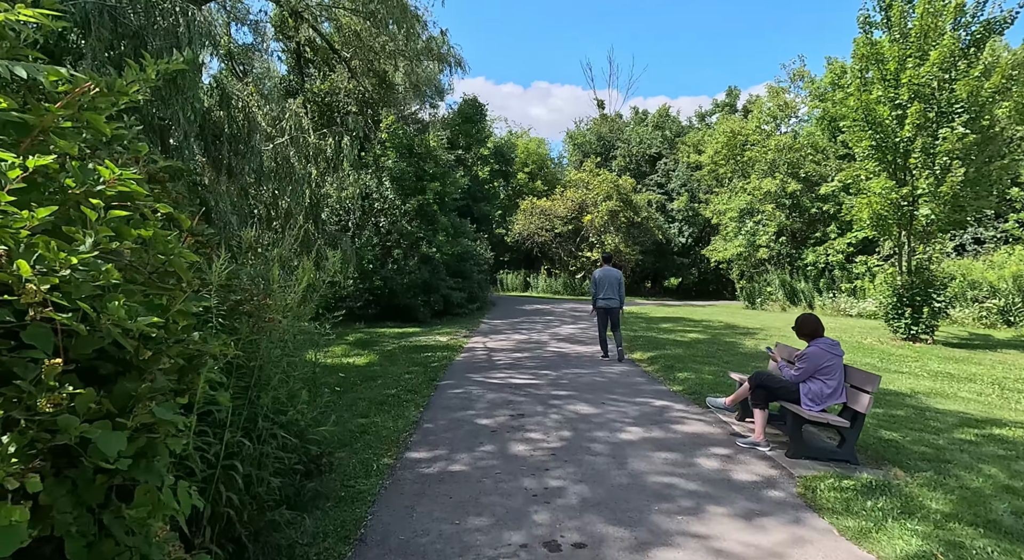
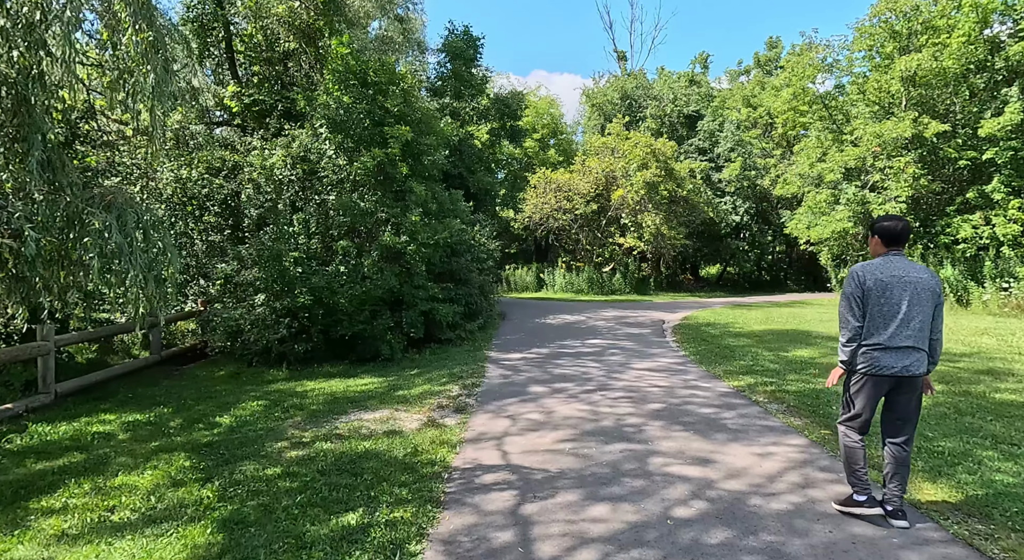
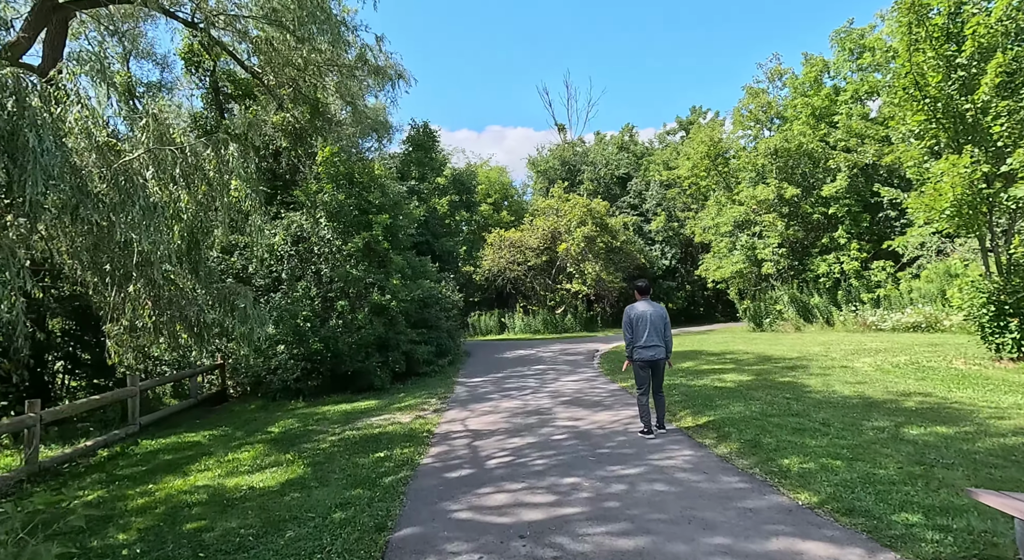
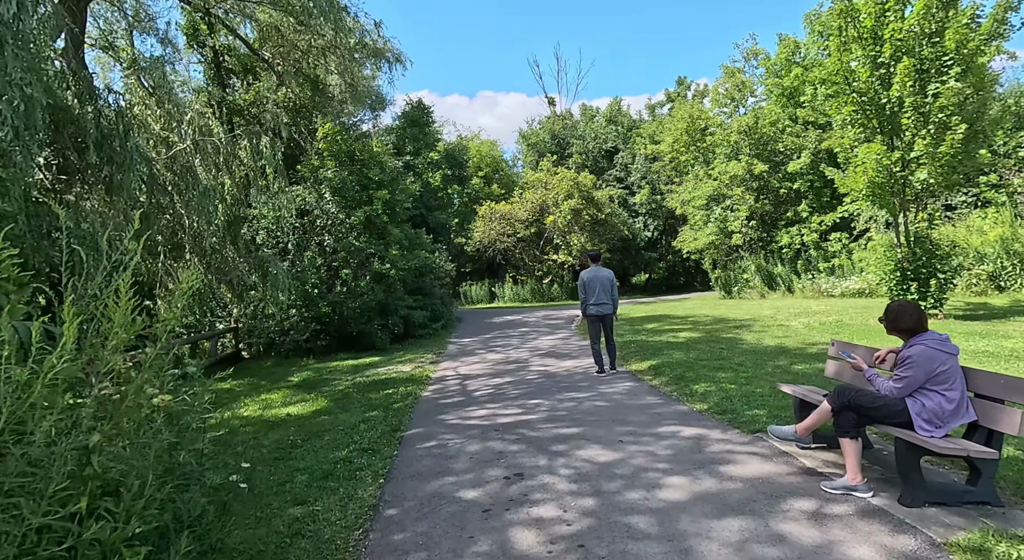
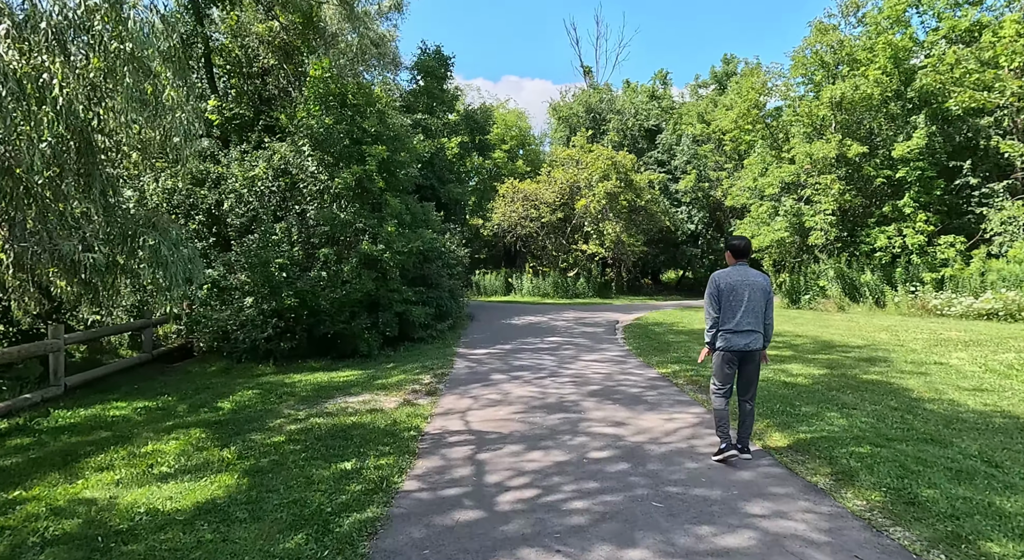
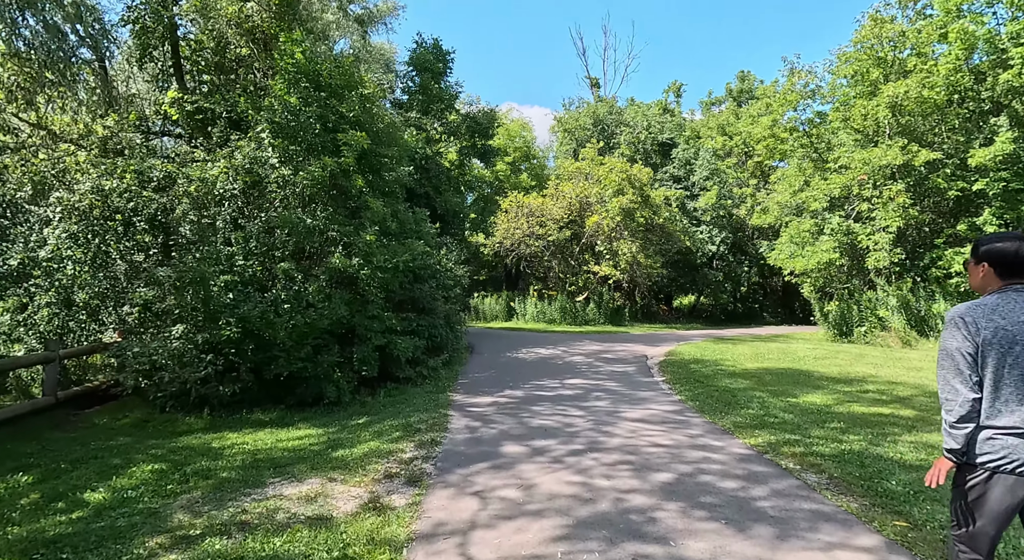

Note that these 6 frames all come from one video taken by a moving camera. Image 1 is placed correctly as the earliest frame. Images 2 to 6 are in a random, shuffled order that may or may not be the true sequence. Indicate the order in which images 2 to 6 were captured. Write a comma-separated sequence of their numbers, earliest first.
4, 3, 5, 2, 6
